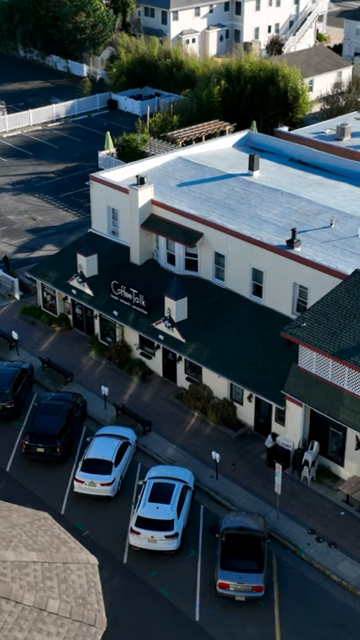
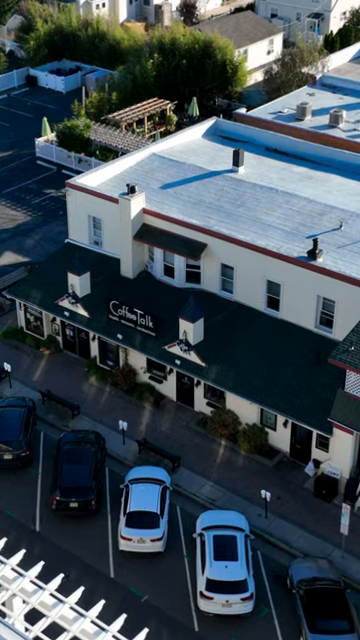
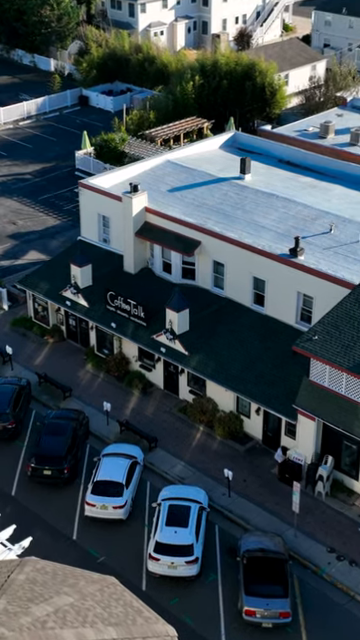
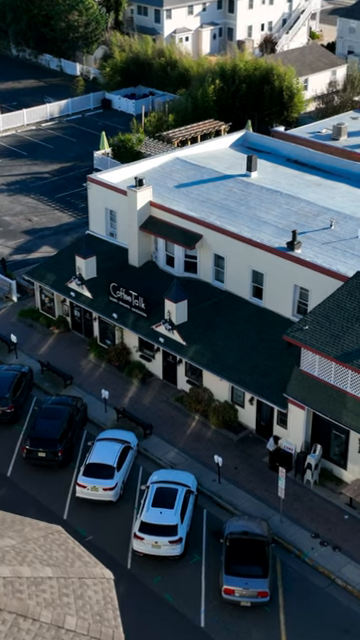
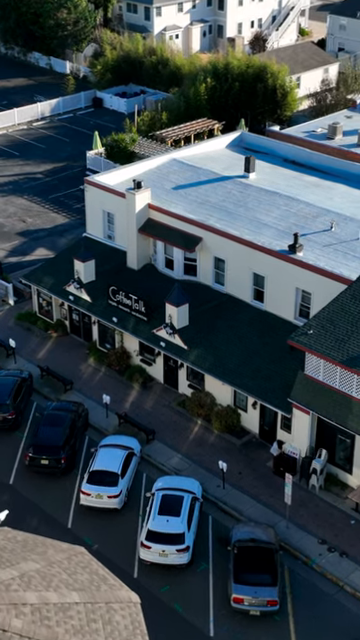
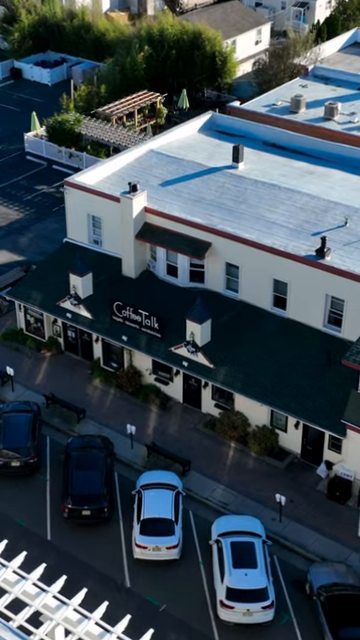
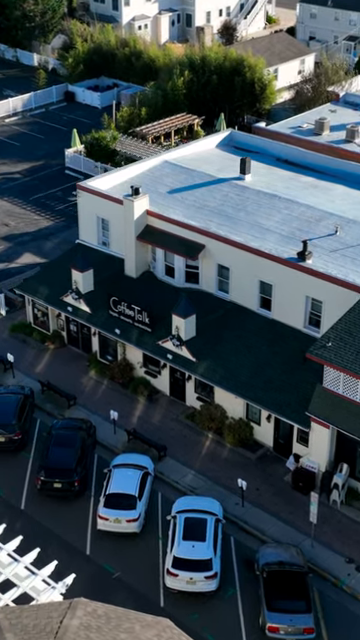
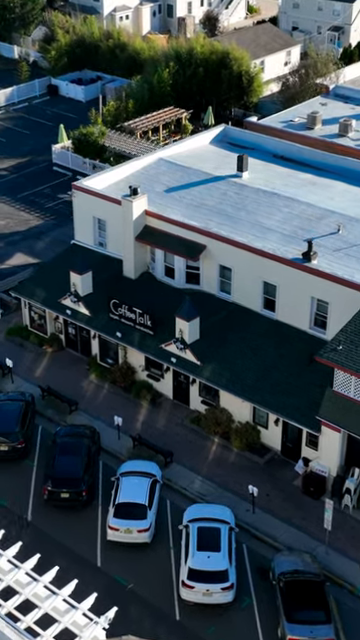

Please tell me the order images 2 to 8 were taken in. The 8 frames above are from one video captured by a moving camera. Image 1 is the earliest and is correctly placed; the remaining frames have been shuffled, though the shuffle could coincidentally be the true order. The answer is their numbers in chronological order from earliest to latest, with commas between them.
4, 5, 3, 7, 8, 2, 6
